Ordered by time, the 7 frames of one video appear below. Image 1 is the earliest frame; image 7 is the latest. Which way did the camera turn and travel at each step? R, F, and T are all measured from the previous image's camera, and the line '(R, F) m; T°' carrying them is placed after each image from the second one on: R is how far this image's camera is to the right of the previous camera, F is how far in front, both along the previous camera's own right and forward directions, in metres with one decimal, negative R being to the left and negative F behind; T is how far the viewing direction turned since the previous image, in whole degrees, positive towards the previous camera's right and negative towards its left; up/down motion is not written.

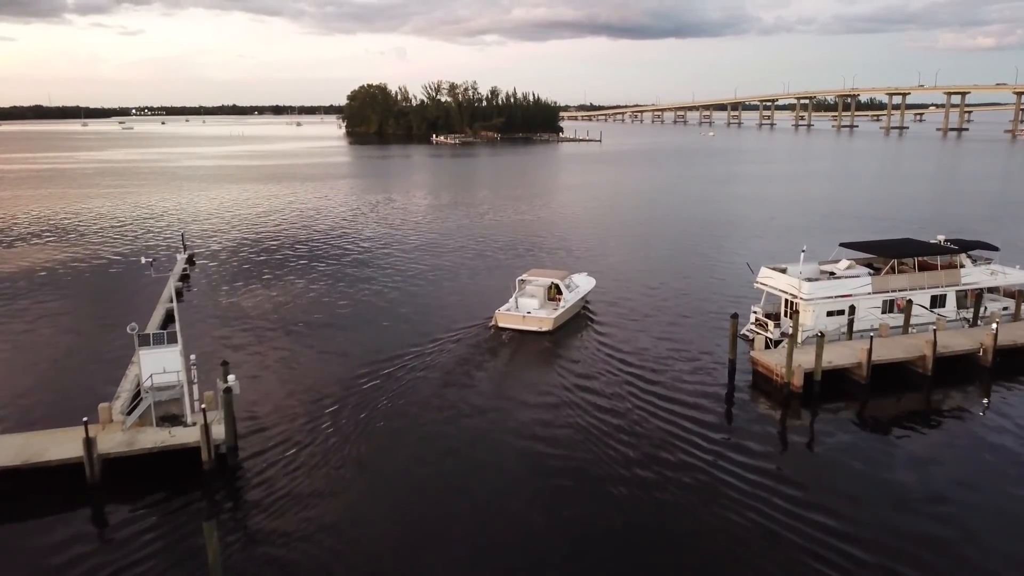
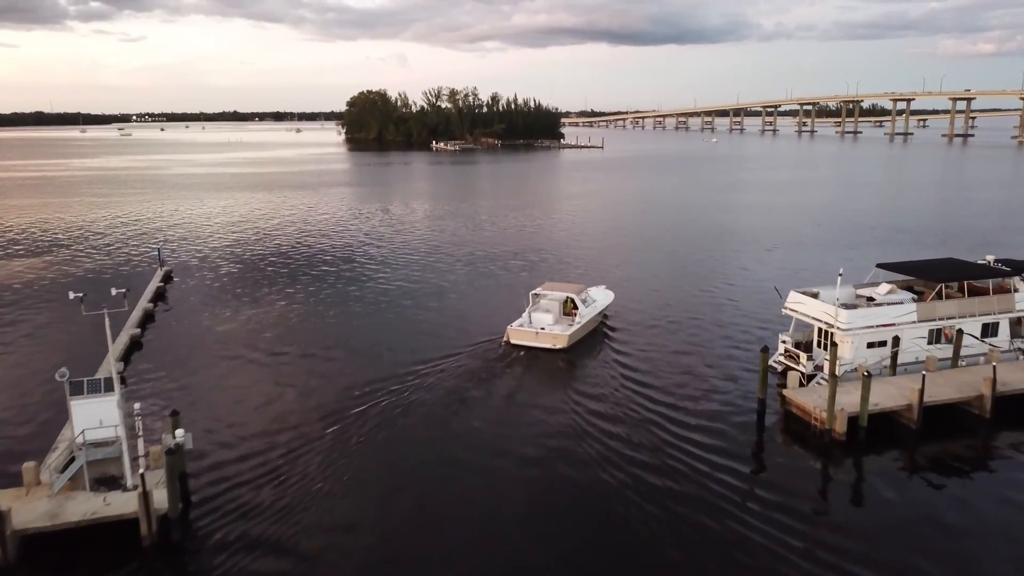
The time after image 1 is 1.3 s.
(0.0, +2.3) m; 0°
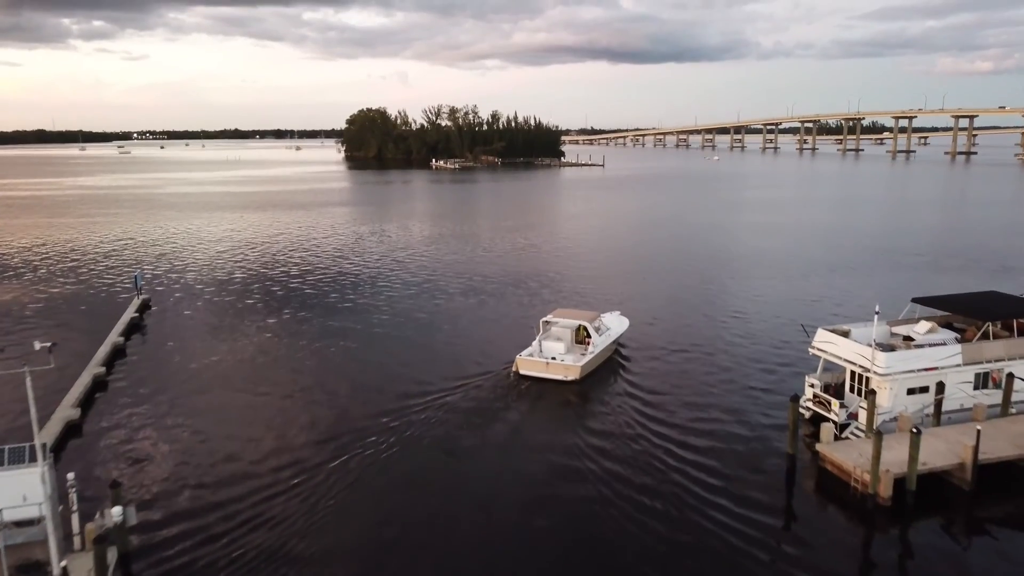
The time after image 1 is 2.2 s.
(0.0, +1.9) m; 0°
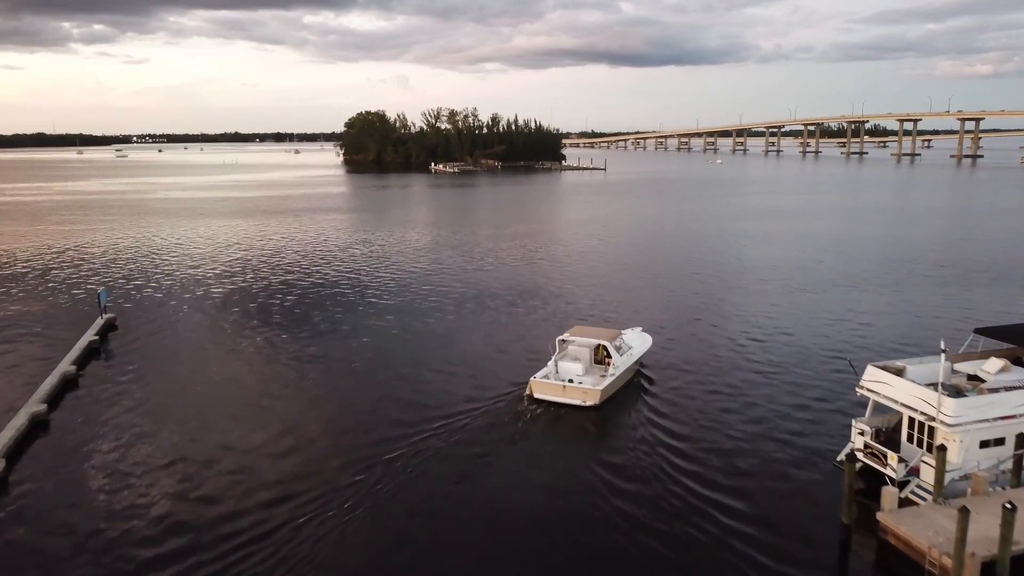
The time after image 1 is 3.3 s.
(0.0, +2.6) m; 0°
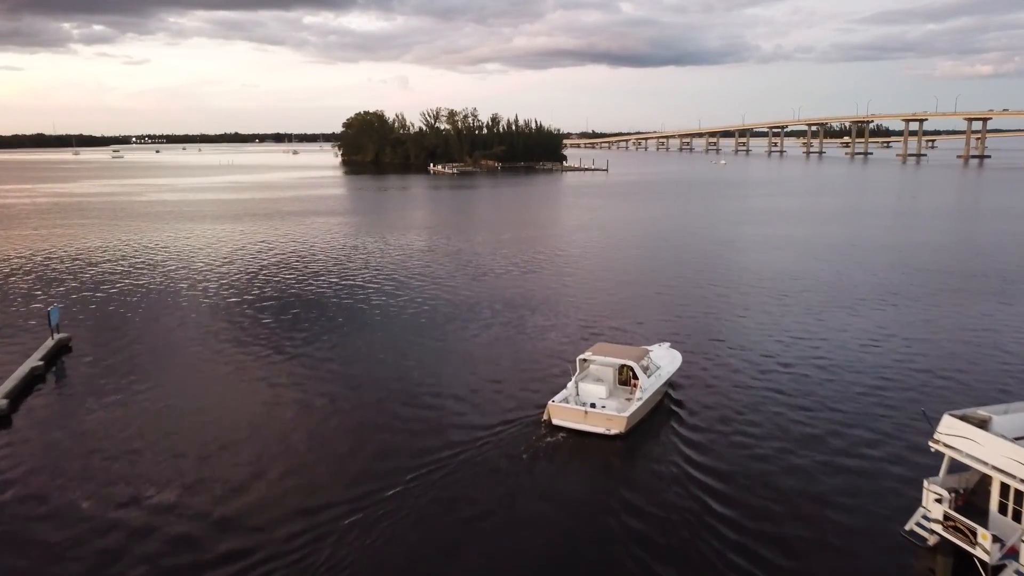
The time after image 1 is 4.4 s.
(0.0, +2.8) m; 0°
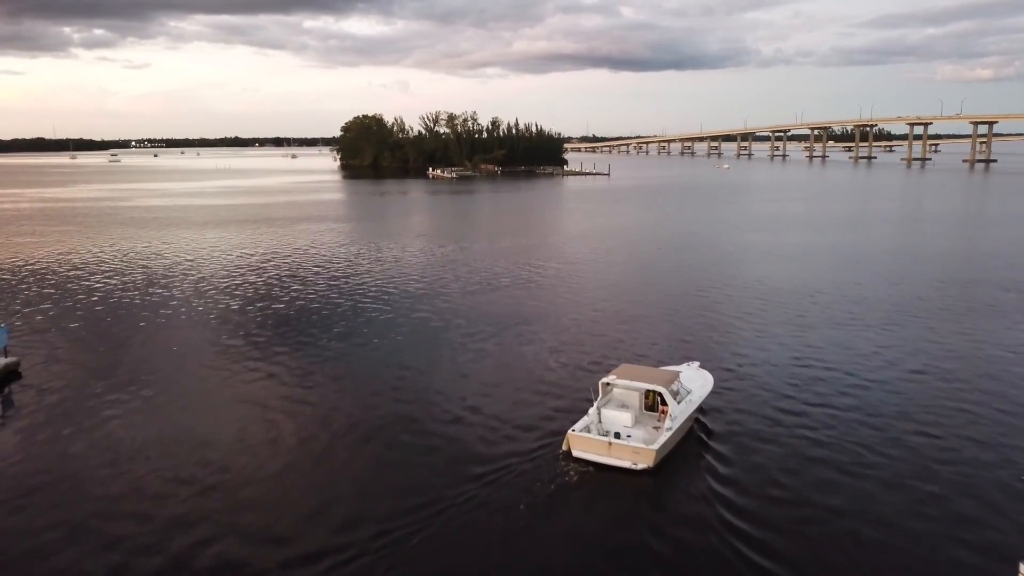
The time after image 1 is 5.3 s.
(0.0, +2.5) m; 0°
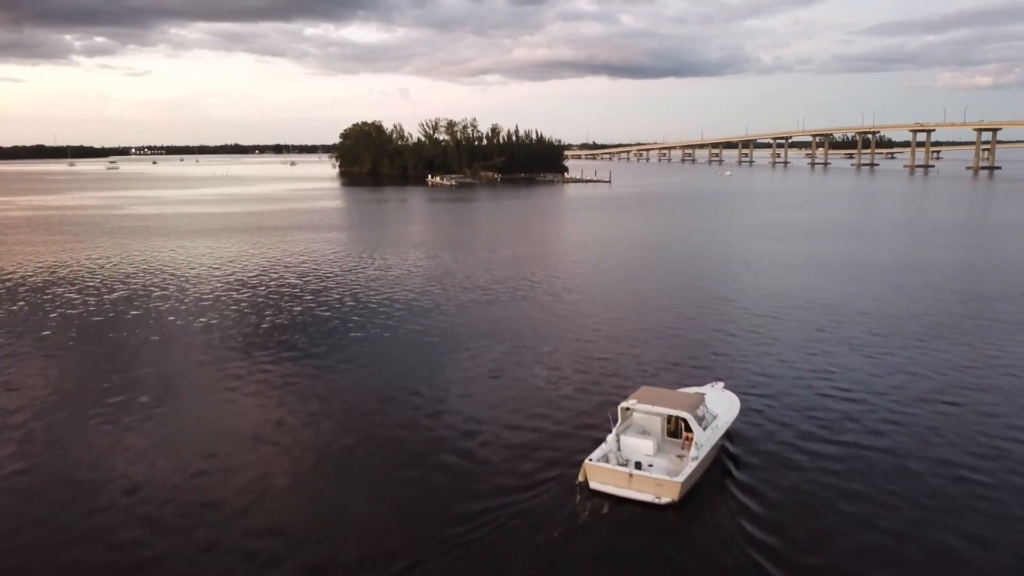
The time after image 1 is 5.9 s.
(0.0, +1.8) m; 0°
